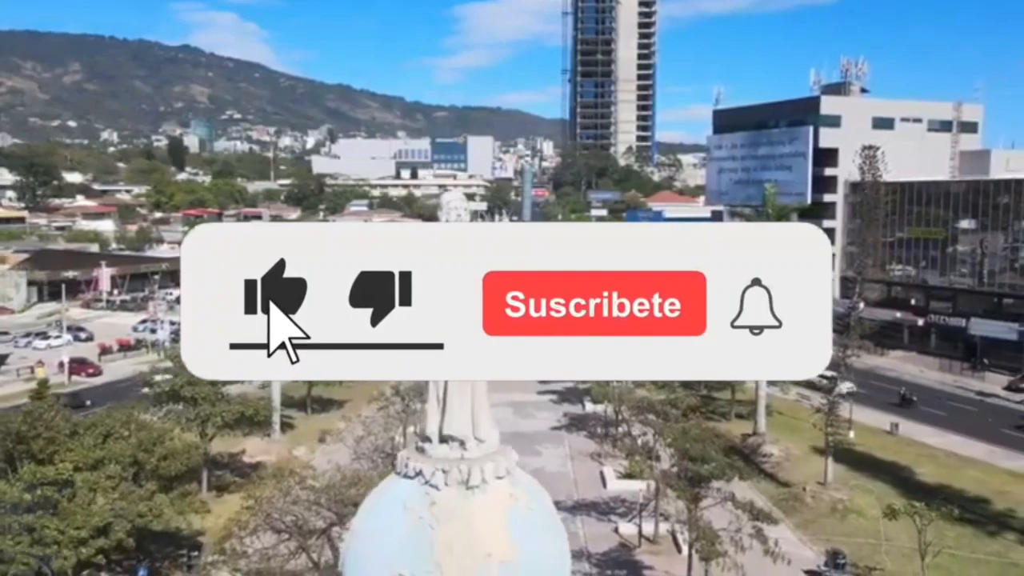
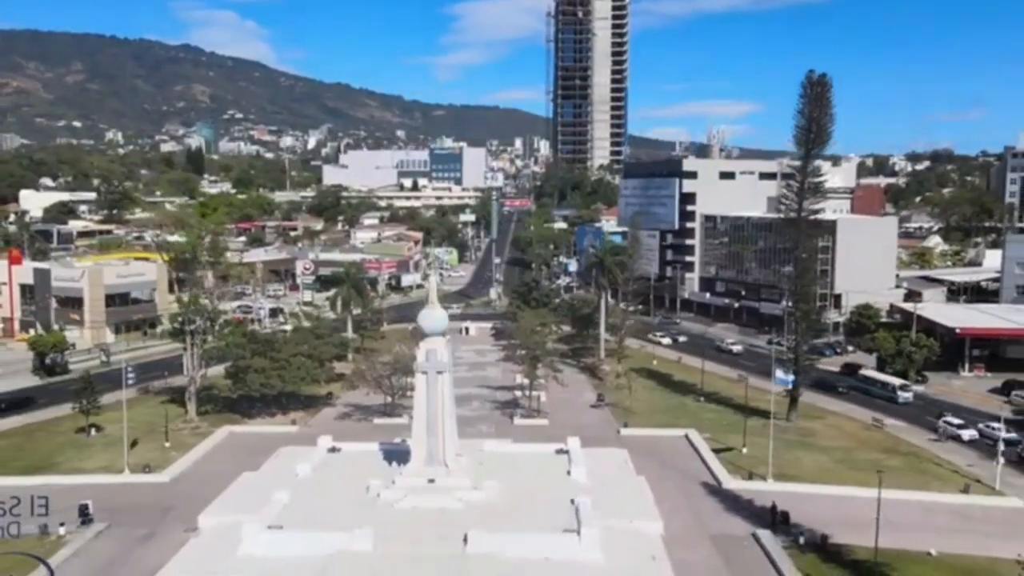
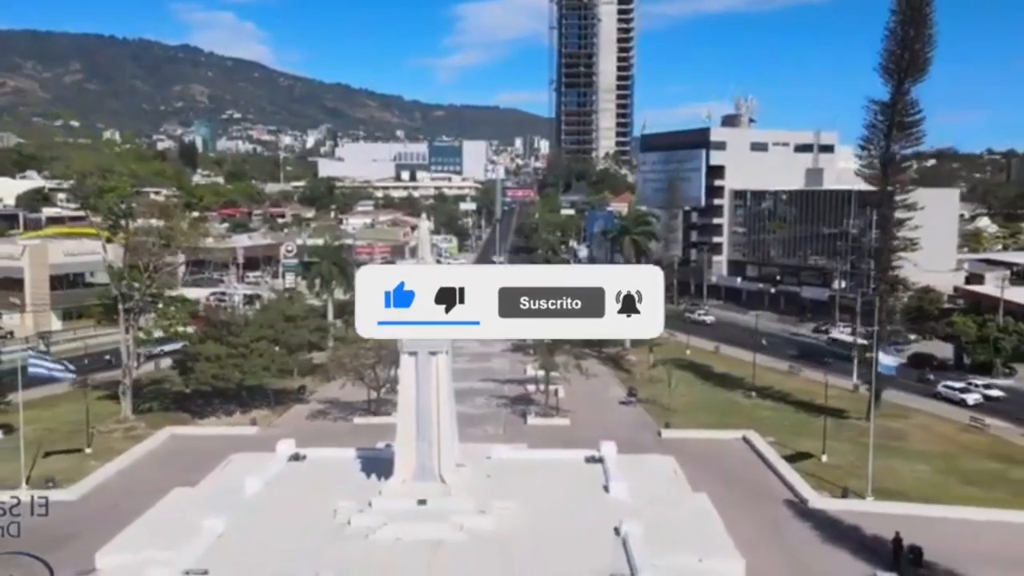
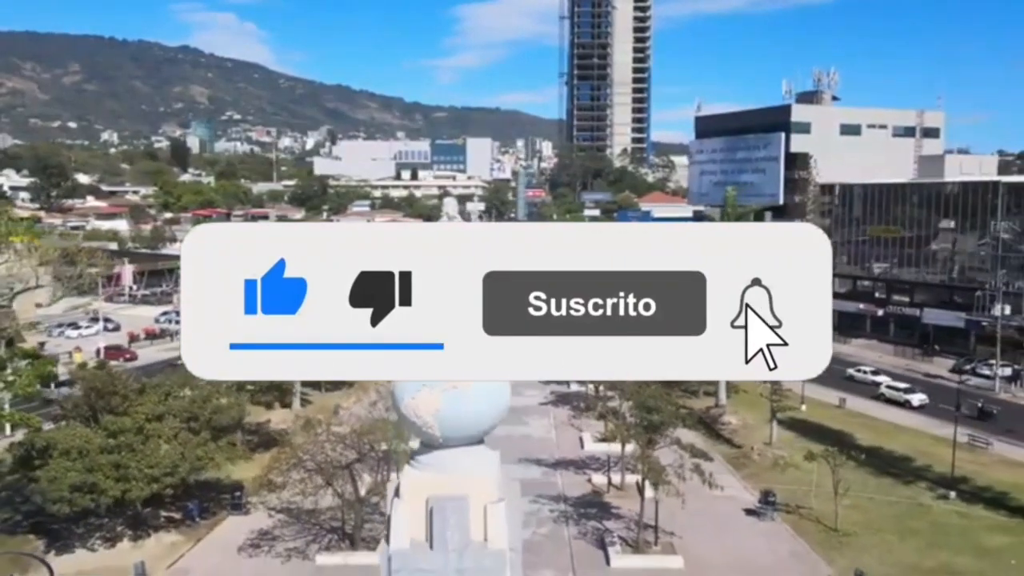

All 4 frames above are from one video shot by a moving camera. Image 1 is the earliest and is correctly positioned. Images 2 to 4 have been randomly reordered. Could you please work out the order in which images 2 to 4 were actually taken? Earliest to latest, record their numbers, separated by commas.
4, 3, 2
